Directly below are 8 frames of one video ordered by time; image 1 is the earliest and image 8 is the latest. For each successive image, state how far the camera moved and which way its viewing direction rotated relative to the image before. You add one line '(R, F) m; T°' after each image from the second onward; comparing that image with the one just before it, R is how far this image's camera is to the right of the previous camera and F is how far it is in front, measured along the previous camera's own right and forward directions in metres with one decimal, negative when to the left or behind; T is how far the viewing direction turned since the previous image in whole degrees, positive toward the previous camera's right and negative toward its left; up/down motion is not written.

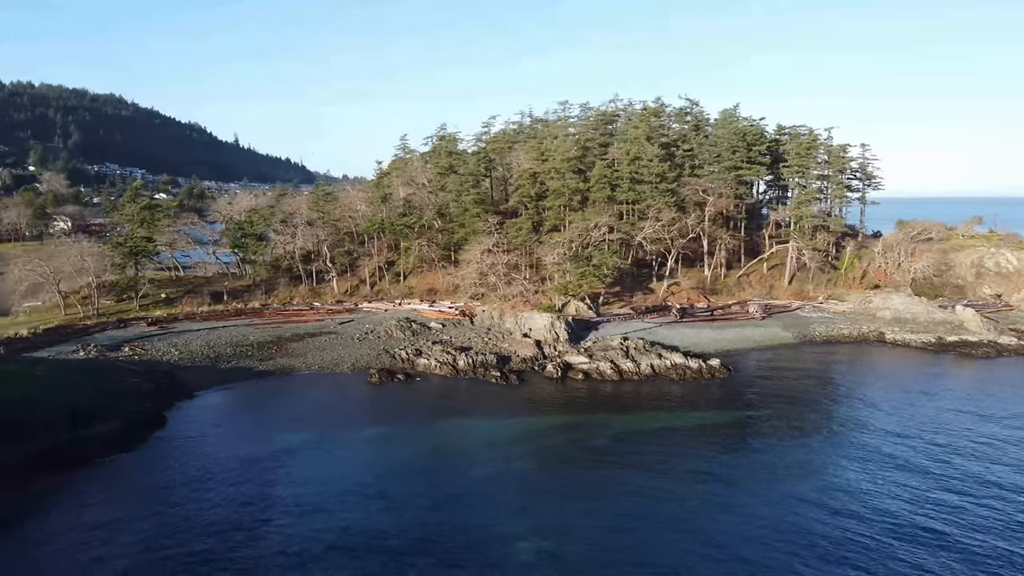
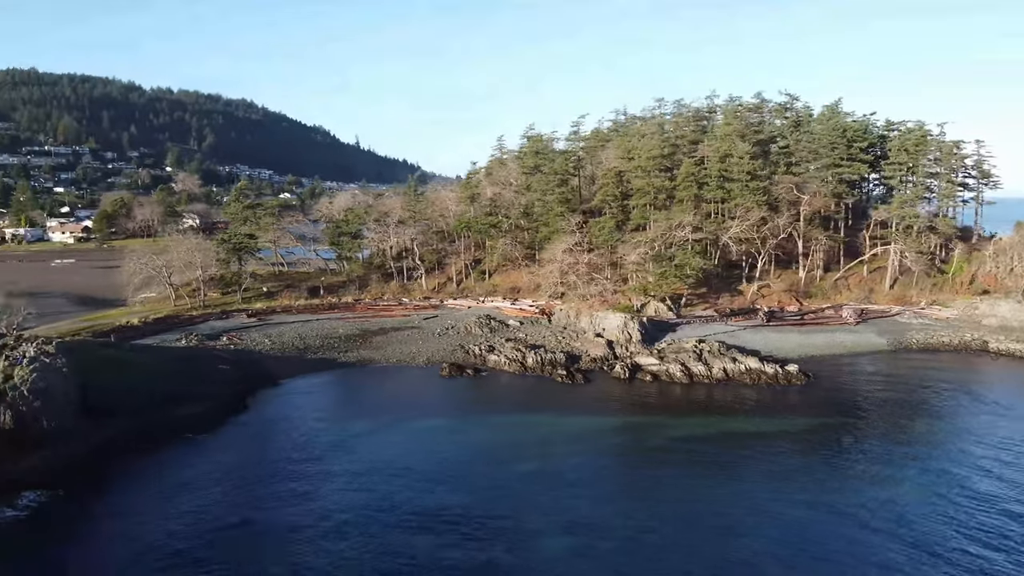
(+1.8, +0.1) m; -8°
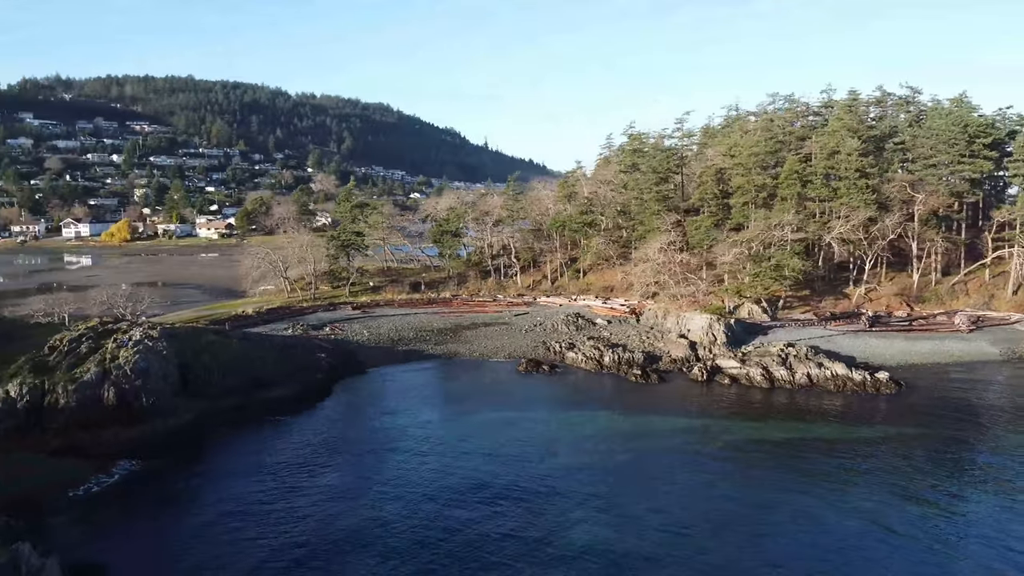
(+2.1, -0.1) m; -9°
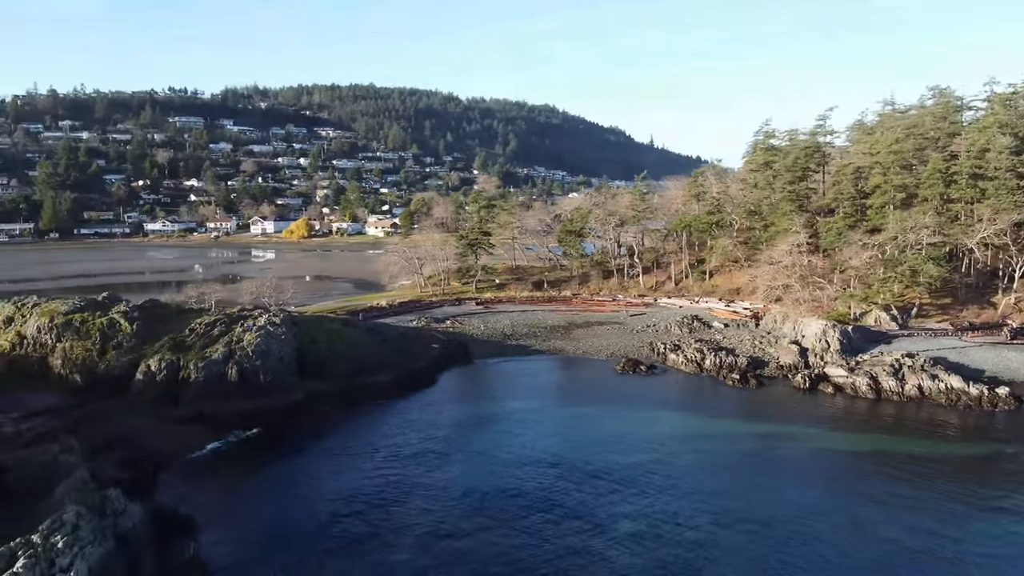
(+2.9, -0.6) m; -12°
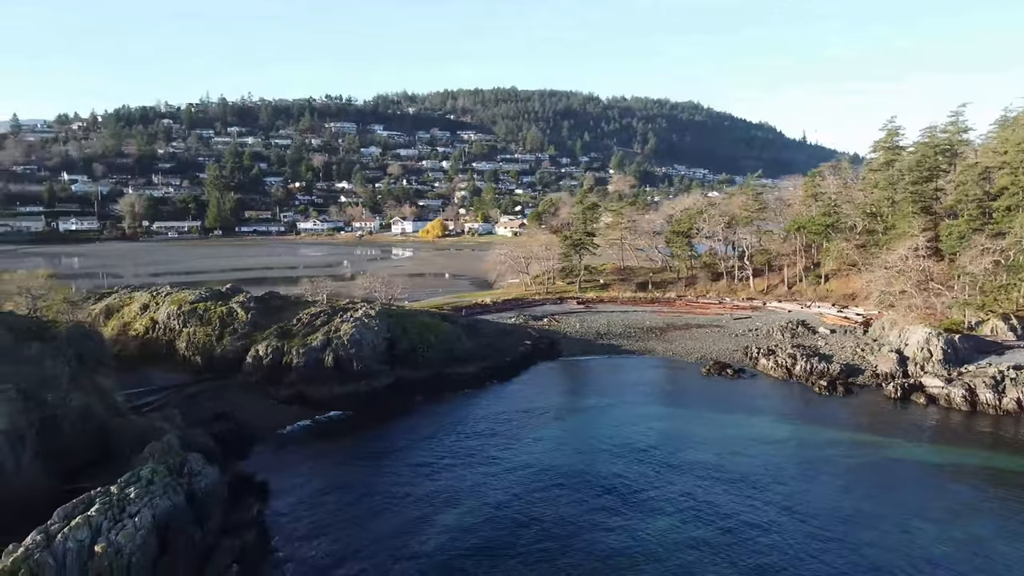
(+2.4, -0.8) m; -10°
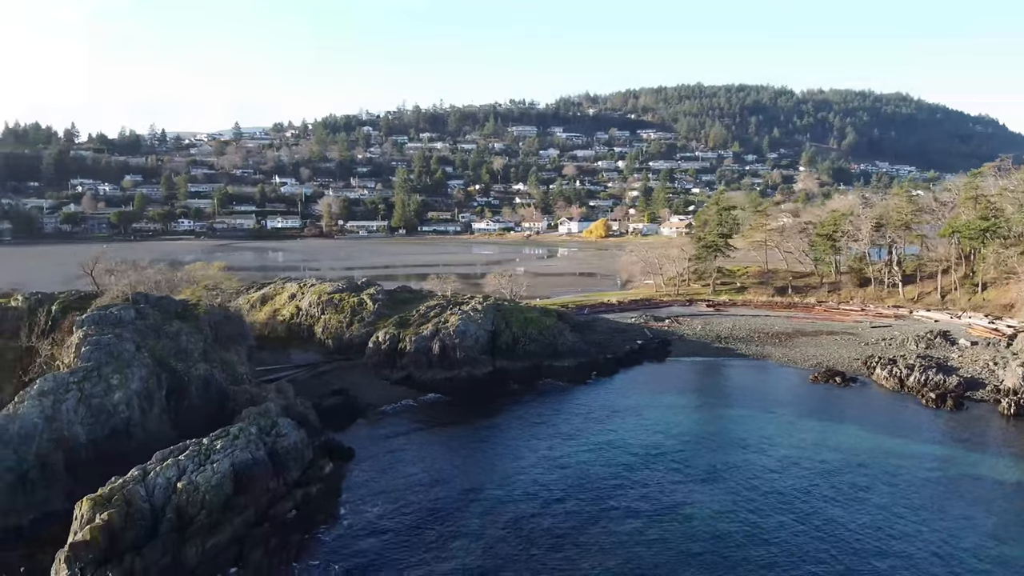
(+3.7, -1.4) m; -13°
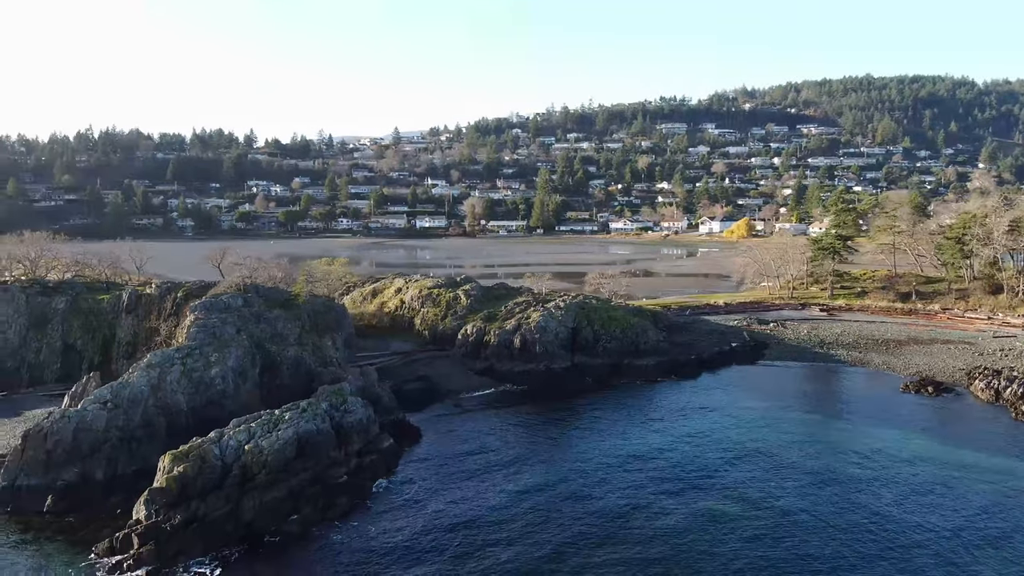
(+3.3, -1.4) m; -11°
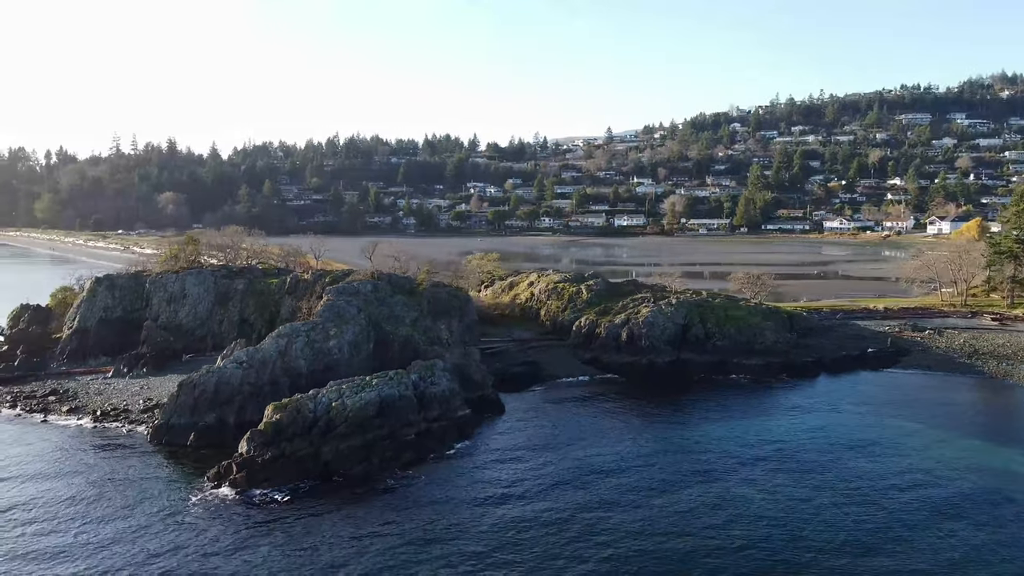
(+5.6, -2.2) m; -16°
